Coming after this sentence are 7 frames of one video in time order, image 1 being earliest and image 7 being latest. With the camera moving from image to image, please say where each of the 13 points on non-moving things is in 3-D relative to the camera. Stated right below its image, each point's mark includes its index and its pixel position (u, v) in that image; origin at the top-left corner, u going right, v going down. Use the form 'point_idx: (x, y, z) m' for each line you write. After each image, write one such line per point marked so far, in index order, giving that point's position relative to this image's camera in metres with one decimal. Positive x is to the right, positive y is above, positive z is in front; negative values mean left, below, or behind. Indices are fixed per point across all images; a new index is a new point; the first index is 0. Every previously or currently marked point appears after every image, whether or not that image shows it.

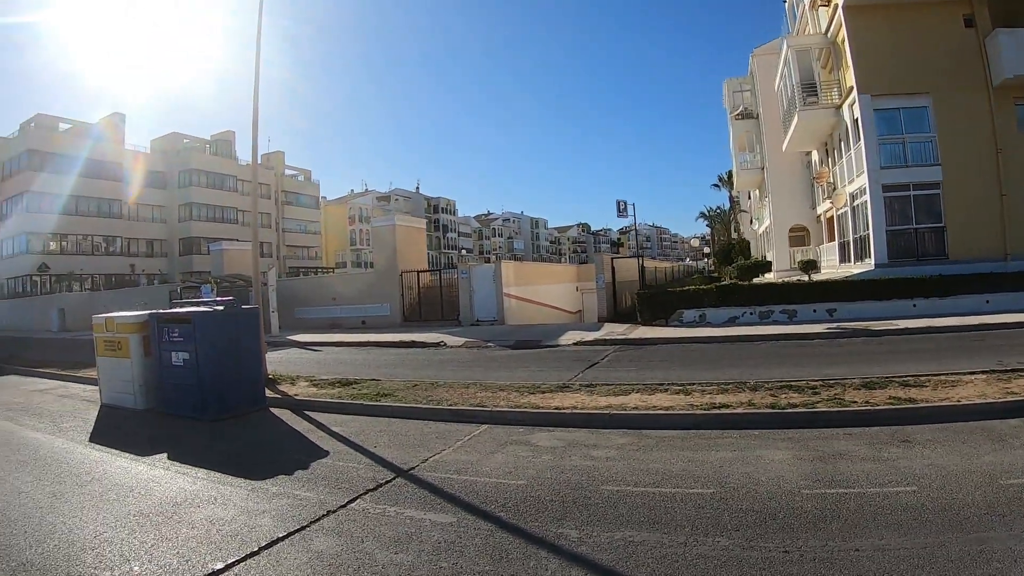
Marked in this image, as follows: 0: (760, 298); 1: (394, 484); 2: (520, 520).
0: (+7.9, -0.3, +17.6) m
1: (-1.2, -2.1, +5.8) m
2: (+0.2, -2.0, +4.7) m
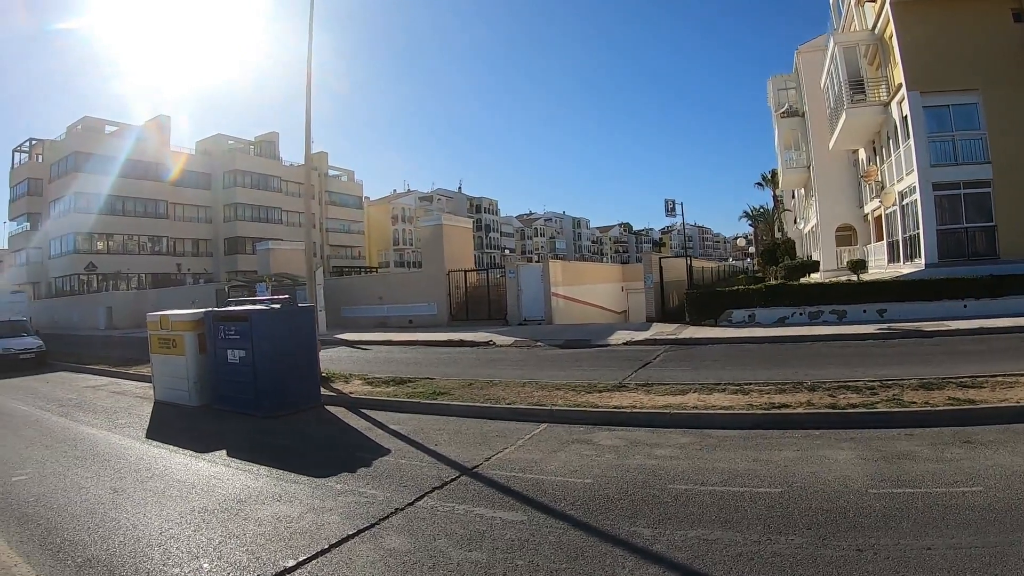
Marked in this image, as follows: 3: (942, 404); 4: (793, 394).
0: (+9.3, -0.3, +17.1) m
1: (-0.6, -2.1, +5.9) m
2: (+0.8, -1.9, +4.8) m
3: (+5.1, -1.3, +6.5) m
4: (+3.8, -1.4, +7.7) m
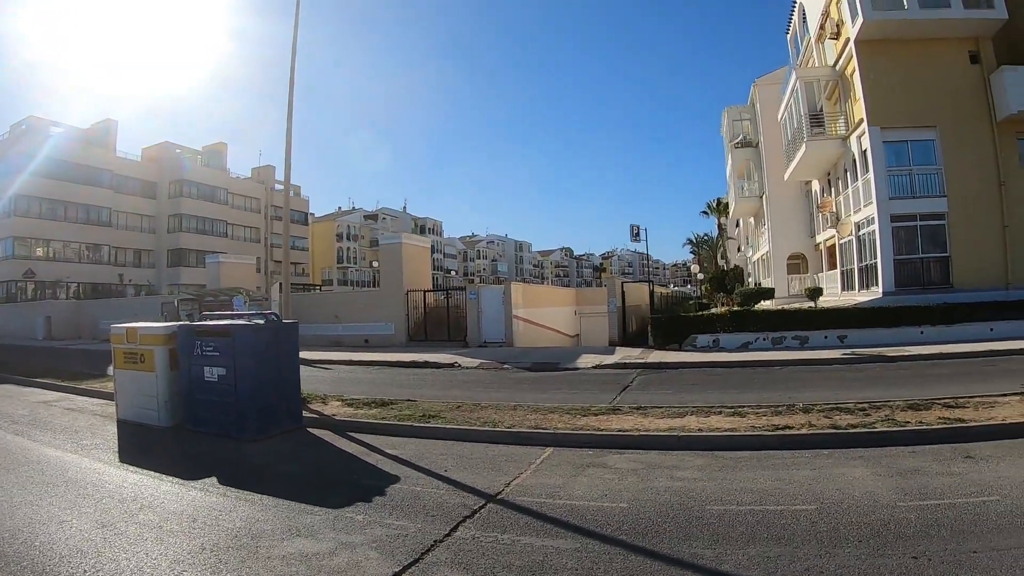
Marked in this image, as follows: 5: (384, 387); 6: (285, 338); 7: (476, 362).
0: (+8.3, -1.1, +18.1) m
1: (-0.2, -2.3, +5.8) m
2: (+1.2, -2.1, +4.8) m
3: (+5.3, -1.7, +7.0) m
4: (+3.9, -1.8, +8.0) m
5: (-2.9, -2.3, +13.2) m
6: (-3.4, -0.8, +8.4) m
7: (-1.2, -2.4, +18.2) m
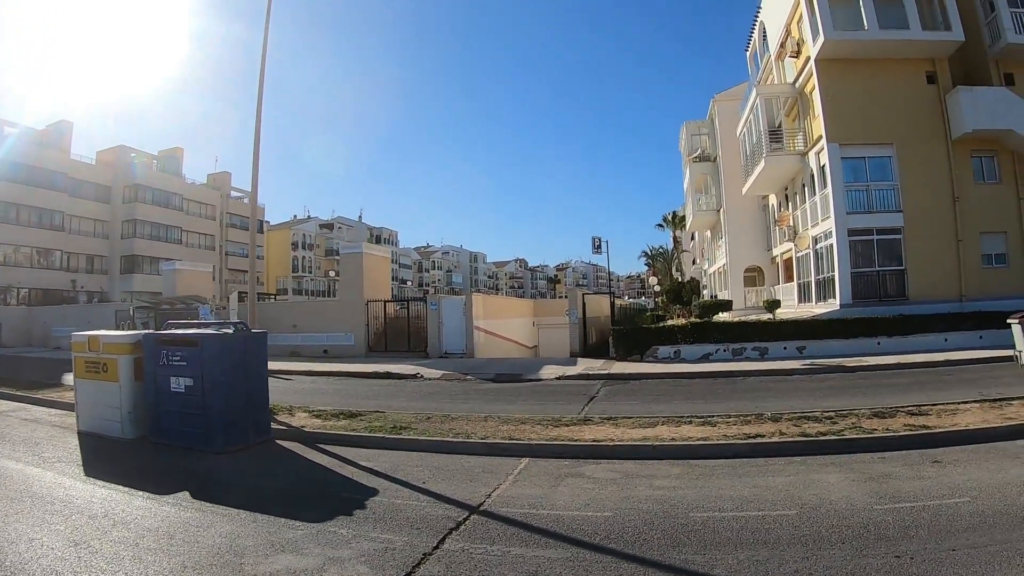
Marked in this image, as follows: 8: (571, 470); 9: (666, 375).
0: (+7.1, -1.6, +18.7) m
1: (-0.4, -2.3, +5.7) m
2: (+1.2, -2.2, +4.8) m
3: (+5.1, -1.8, +7.4) m
4: (+3.6, -2.0, +8.3) m
5: (-3.7, -2.5, +12.9) m
6: (-3.7, -0.9, +8.1) m
7: (-2.3, -2.7, +18.0) m
8: (+0.8, -2.4, +7.4) m
9: (+4.2, -2.4, +15.6) m
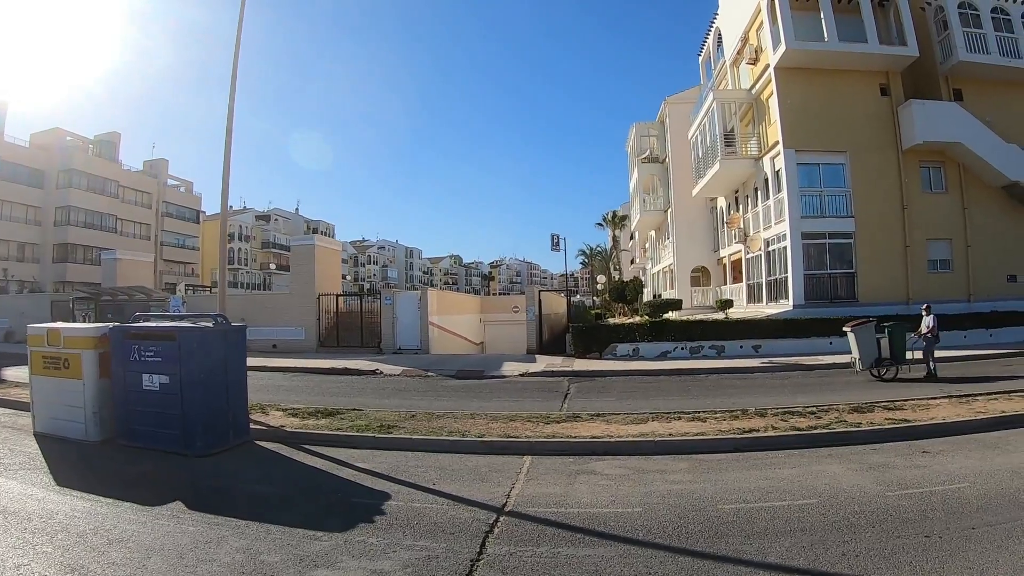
0: (+5.8, -1.6, +19.4) m
1: (-0.1, -2.3, +5.6) m
2: (+1.6, -2.2, +4.9) m
3: (+5.1, -1.9, +7.9) m
4: (+3.5, -2.0, +8.6) m
5: (-4.2, -2.3, +12.3) m
6: (-3.6, -0.7, +7.5) m
7: (-3.5, -2.5, +17.5) m
8: (+0.9, -2.3, +7.4) m
9: (+3.3, -2.4, +16.0) m
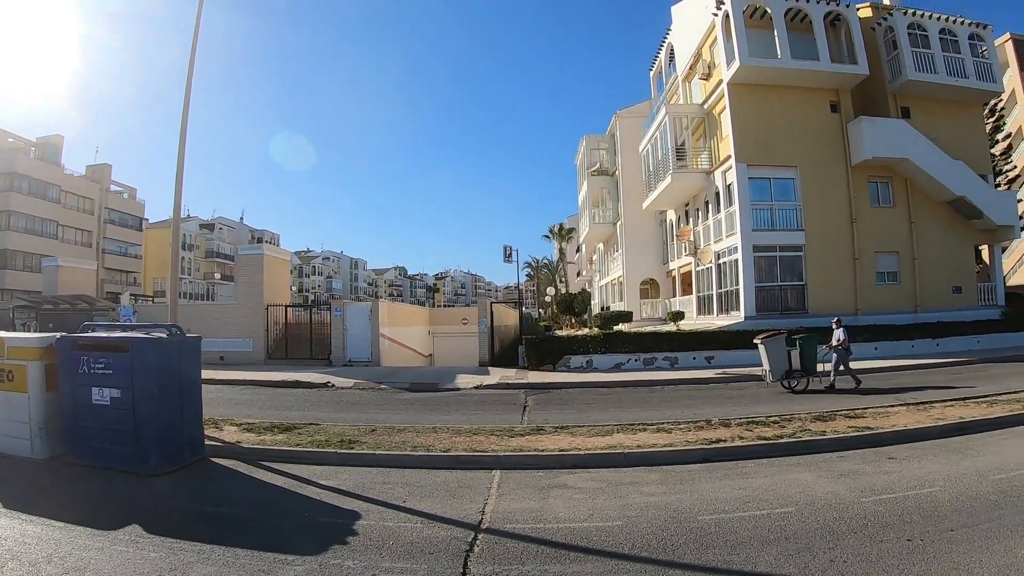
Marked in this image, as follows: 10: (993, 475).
0: (+4.3, -2.0, +19.7) m
1: (-0.2, -2.4, +5.3) m
2: (+1.5, -2.3, +4.8) m
3: (+4.7, -2.1, +8.2) m
4: (+3.1, -2.2, +8.7) m
5: (-5.0, -2.5, +11.6) m
6: (-3.9, -0.8, +6.9) m
7: (-4.8, -2.8, +16.9) m
8: (+0.5, -2.5, +7.2) m
9: (+2.1, -2.7, +16.0) m
10: (+5.2, -2.0, +6.0) m
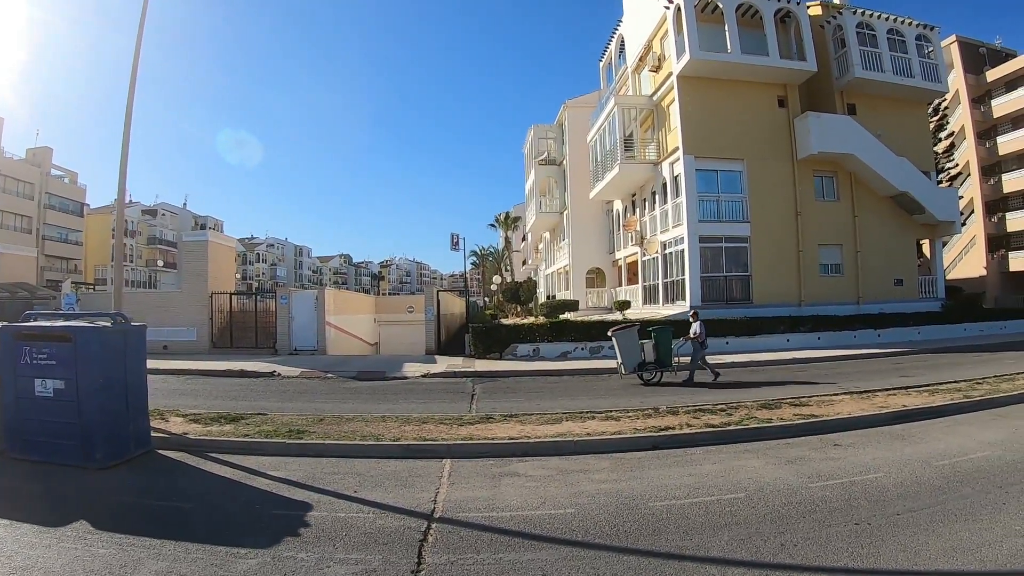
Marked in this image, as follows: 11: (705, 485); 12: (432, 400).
0: (+2.6, -1.7, +20.0) m
1: (-0.7, -2.2, +5.3) m
2: (+1.1, -2.2, +4.9) m
3: (+4.0, -2.0, +8.5) m
4: (+2.3, -2.1, +9.0) m
5: (-6.0, -2.2, +11.1) m
6: (-4.5, -0.6, +6.5) m
7: (-6.3, -2.4, +16.4) m
8: (0.0, -2.3, +7.2) m
9: (+0.7, -2.4, +16.1) m
10: (+4.7, -1.9, +6.4) m
11: (+2.0, -2.2, +6.2) m
12: (-1.7, -2.4, +12.3) m
